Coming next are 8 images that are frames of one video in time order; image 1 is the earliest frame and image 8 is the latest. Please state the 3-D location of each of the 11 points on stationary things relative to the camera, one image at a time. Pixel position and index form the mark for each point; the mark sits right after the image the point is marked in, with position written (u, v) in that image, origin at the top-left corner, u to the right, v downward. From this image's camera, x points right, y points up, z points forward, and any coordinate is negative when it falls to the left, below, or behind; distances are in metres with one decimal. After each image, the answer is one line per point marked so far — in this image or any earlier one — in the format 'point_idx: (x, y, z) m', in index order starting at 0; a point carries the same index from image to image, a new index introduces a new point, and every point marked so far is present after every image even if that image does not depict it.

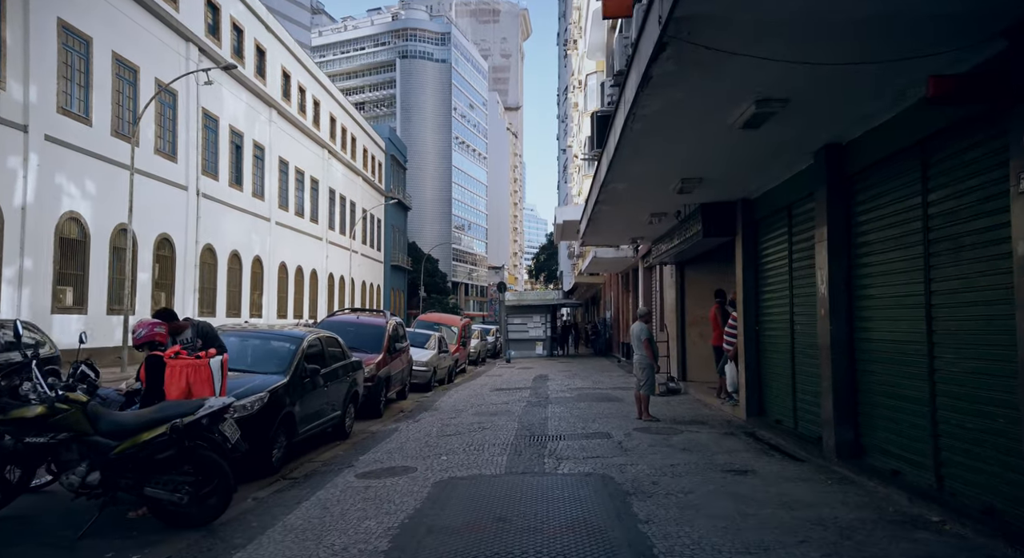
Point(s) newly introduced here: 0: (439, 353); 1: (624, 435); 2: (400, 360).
0: (-2.0, -2.0, +18.3) m
1: (+1.5, -2.1, +9.0) m
2: (-2.4, -1.7, +14.4) m
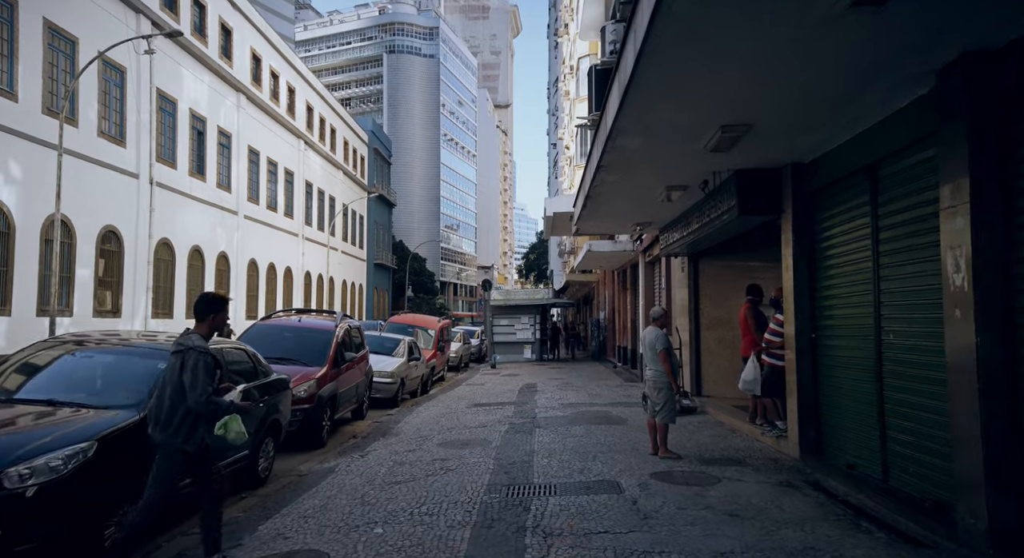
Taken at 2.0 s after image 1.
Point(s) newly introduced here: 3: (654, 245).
0: (-2.4, -1.9, +15.7) m
1: (+1.2, -2.0, +6.4) m
2: (-2.7, -1.6, +11.8) m
3: (+3.4, +0.8, +15.6) m
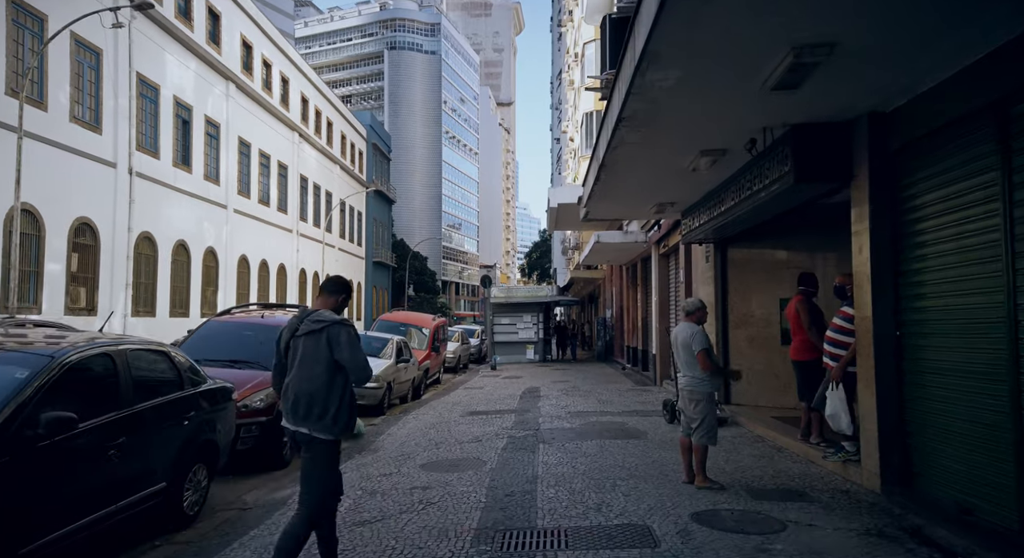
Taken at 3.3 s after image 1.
0: (-2.4, -1.8, +14.1) m
1: (+1.2, -1.8, +4.8) m
2: (-2.7, -1.5, +10.2) m
3: (+3.4, +1.0, +14.0) m
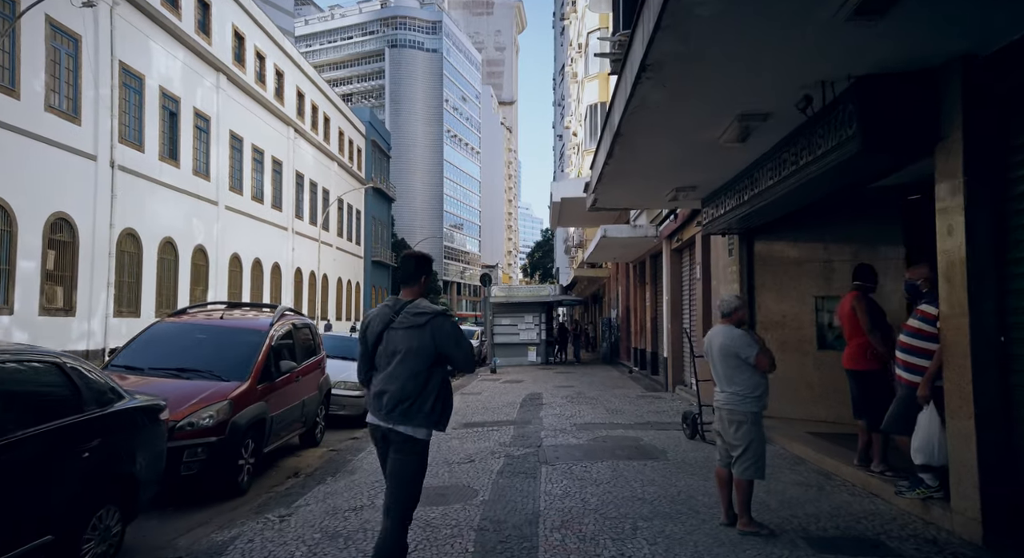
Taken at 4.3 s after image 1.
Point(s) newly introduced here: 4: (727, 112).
0: (-2.4, -1.7, +12.8) m
1: (+1.2, -1.8, +3.5) m
2: (-2.7, -1.4, +9.0) m
3: (+3.4, +1.0, +12.7) m
4: (+2.0, +1.5, +6.2) m
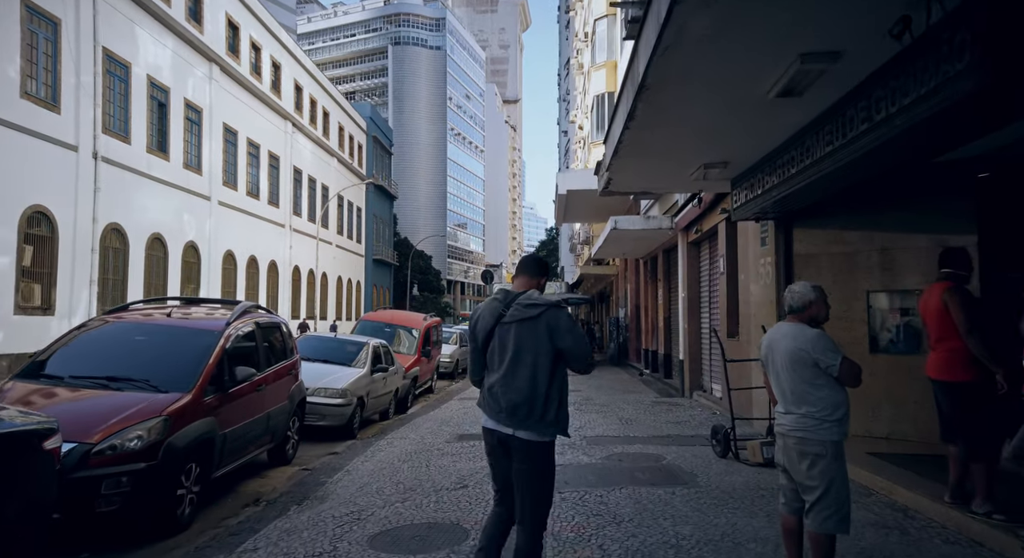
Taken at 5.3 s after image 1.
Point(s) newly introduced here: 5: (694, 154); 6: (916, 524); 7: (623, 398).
0: (-2.4, -1.6, +11.5) m
1: (+1.1, -1.7, +2.2) m
2: (-2.7, -1.3, +7.7) m
3: (+3.4, +1.1, +11.4) m
4: (+2.0, +1.6, +4.9) m
5: (+2.1, +1.5, +7.8) m
6: (+3.0, -1.8, +5.0) m
7: (+2.3, -2.5, +14.0) m
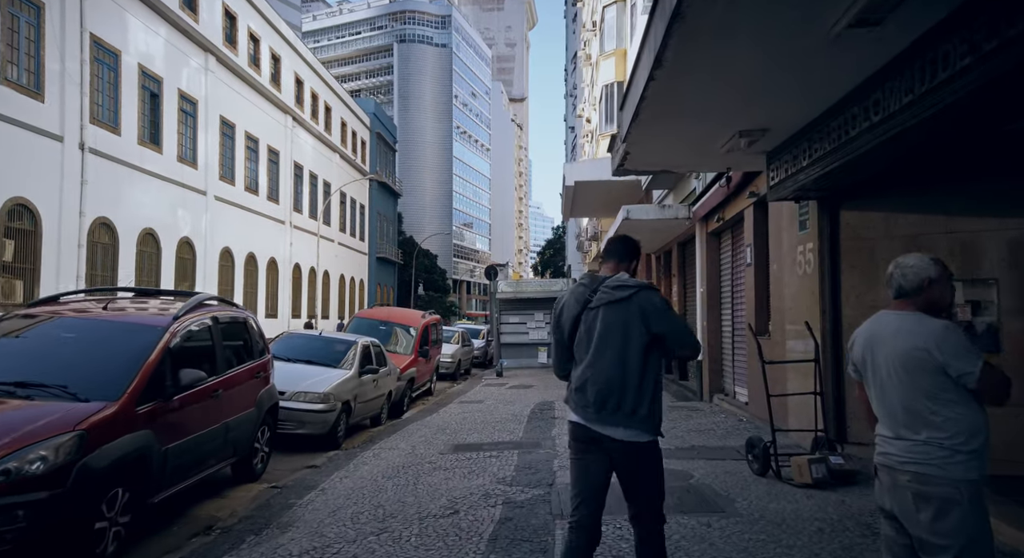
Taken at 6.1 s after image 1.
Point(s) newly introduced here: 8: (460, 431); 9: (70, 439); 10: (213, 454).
0: (-2.3, -1.5, +10.4) m
1: (+1.1, -1.6, +1.1) m
2: (-2.7, -1.2, +6.6) m
3: (+3.5, +1.2, +10.3) m
4: (+2.0, +1.7, +3.7) m
5: (+2.1, +1.6, +6.6) m
6: (+3.0, -1.7, +3.8) m
7: (+2.4, -2.4, +12.8) m
8: (-0.8, -2.3, +10.1) m
9: (-2.9, -1.0, +4.4) m
10: (-2.8, -1.6, +6.2) m
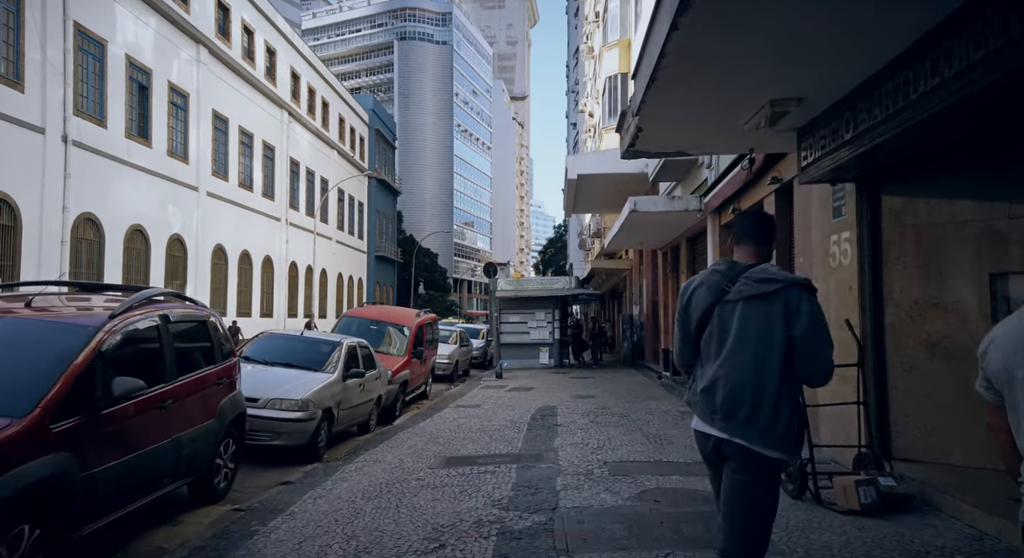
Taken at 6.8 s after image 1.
0: (-2.3, -1.4, +9.6) m
1: (+1.0, -1.5, +0.2) m
2: (-2.7, -1.1, +5.8) m
3: (+3.4, +1.3, +9.4) m
4: (+1.9, +1.8, +2.9) m
5: (+2.1, +1.6, +5.7) m
6: (+2.9, -1.6, +2.9) m
7: (+2.4, -2.3, +11.9) m
8: (-0.8, -2.2, +9.3) m
9: (-2.9, -1.0, +3.5) m
10: (-2.8, -1.5, +5.3) m
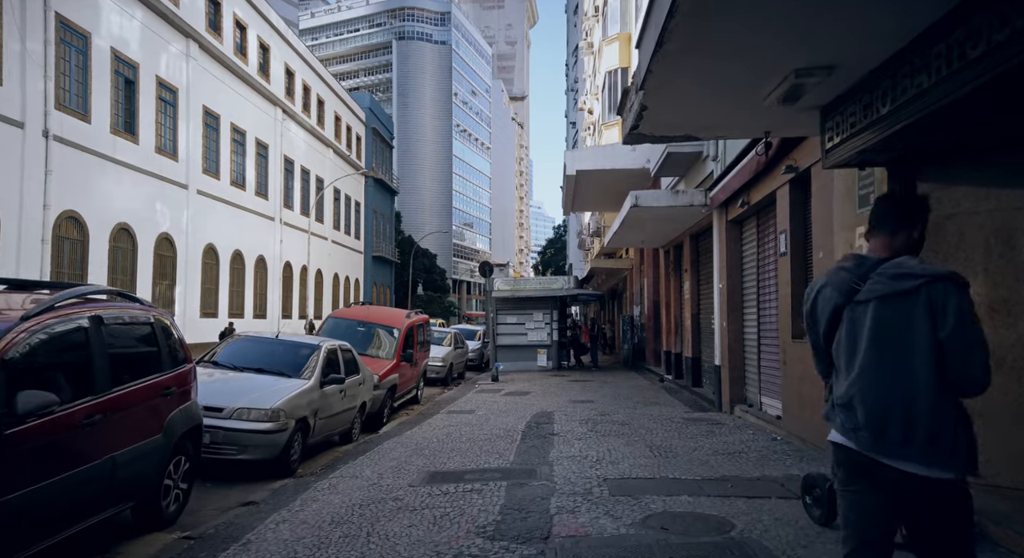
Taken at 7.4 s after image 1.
0: (-2.4, -1.4, +8.8) m
1: (+1.0, -1.4, -0.5) m
2: (-2.9, -1.1, +5.0) m
3: (+3.3, +1.3, +8.7) m
4: (+1.8, +1.8, +2.1) m
5: (+2.0, +1.7, +5.0) m
6: (+2.8, -1.6, +2.2) m
7: (+2.3, -2.3, +11.2) m
8: (-0.9, -2.2, +8.5) m
9: (-3.0, -0.9, +2.8) m
10: (-2.9, -1.5, +4.6) m
